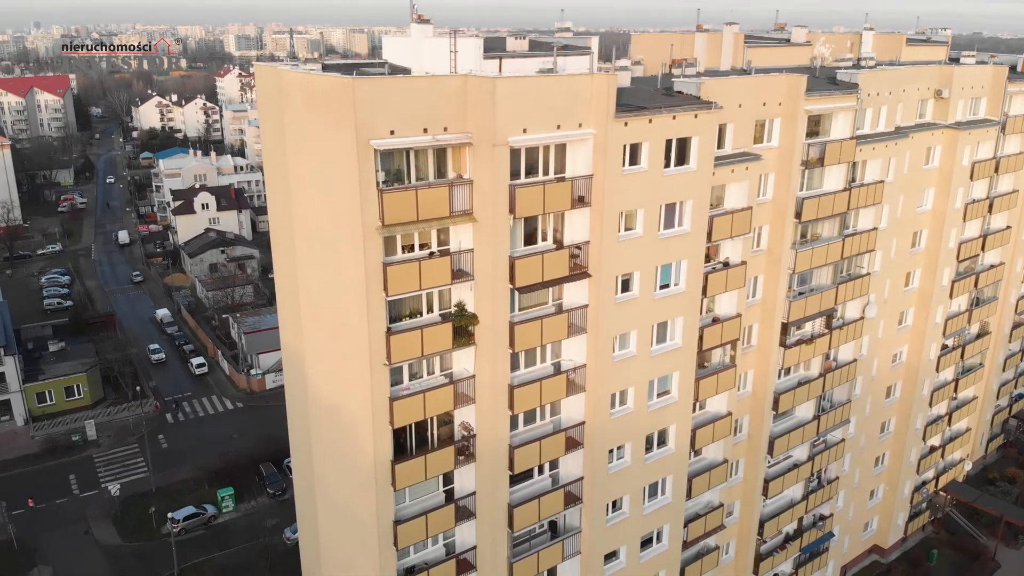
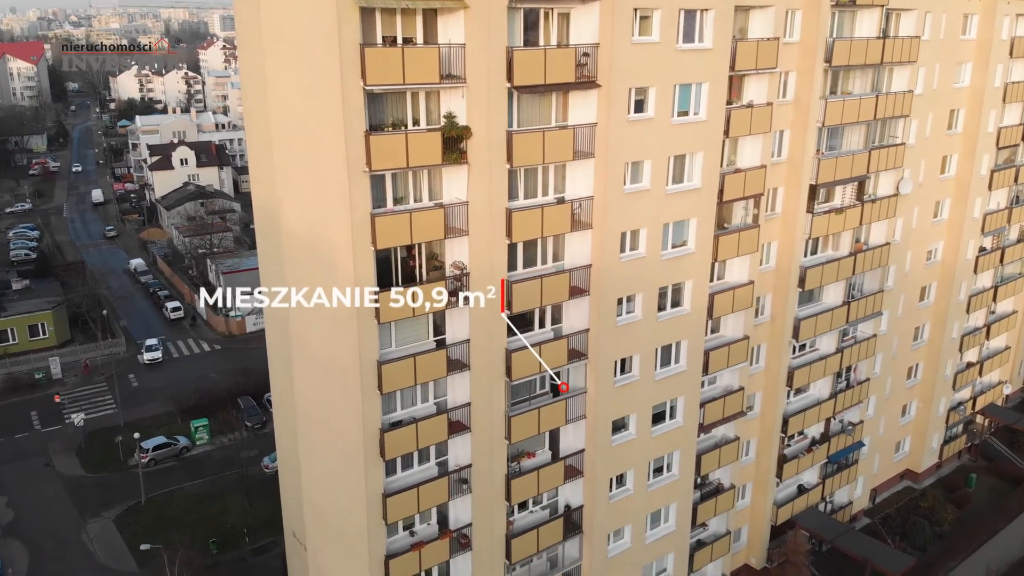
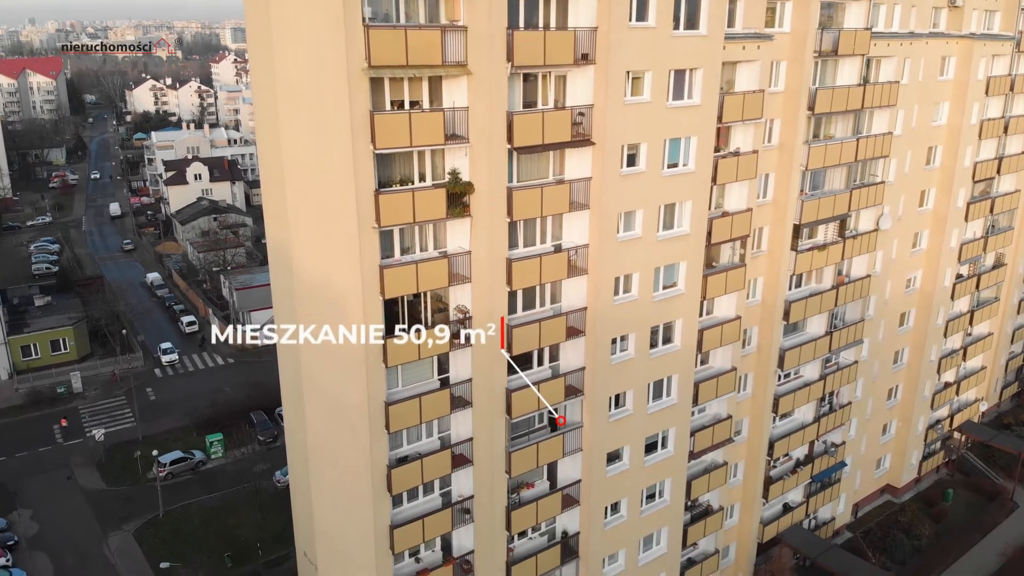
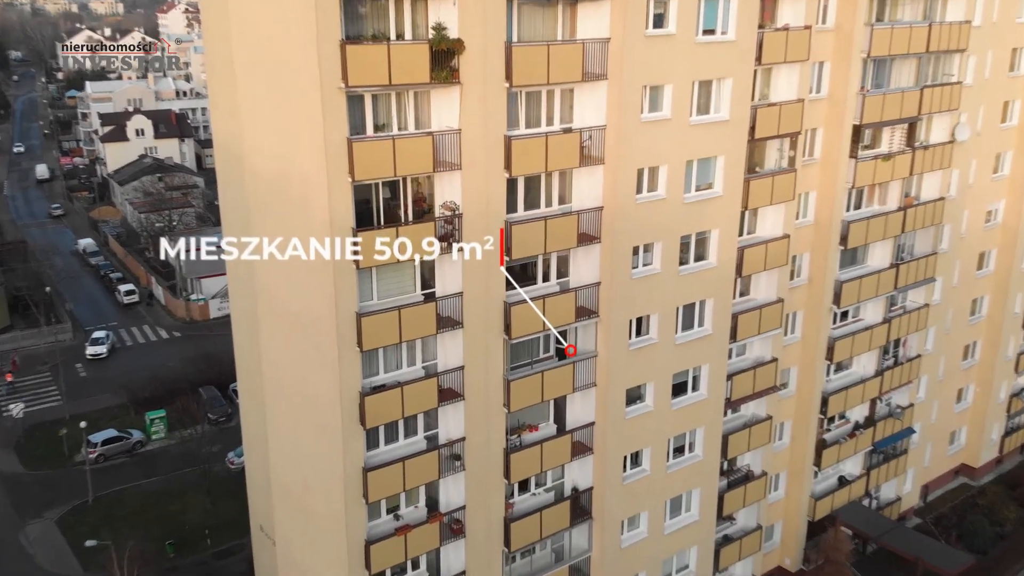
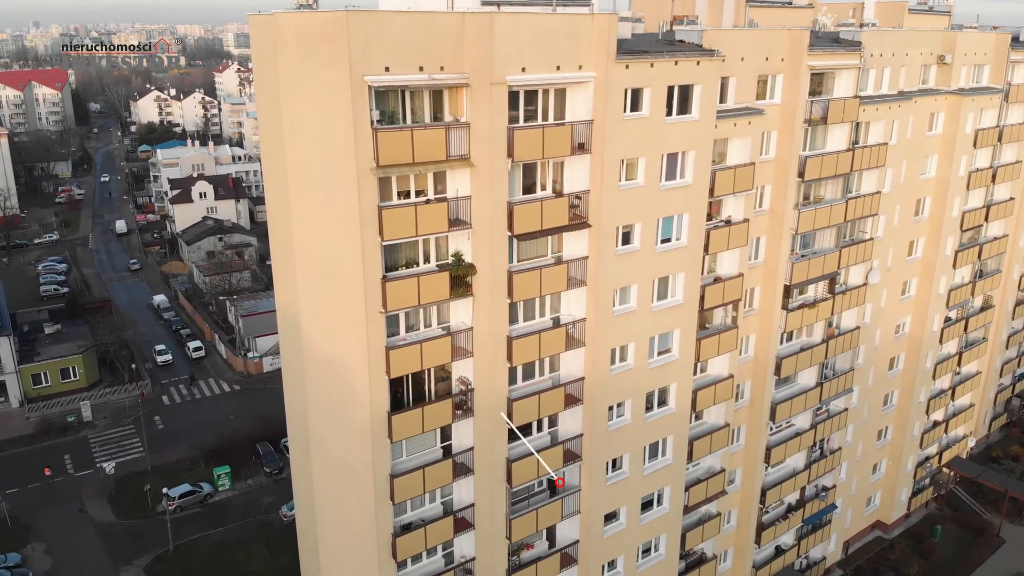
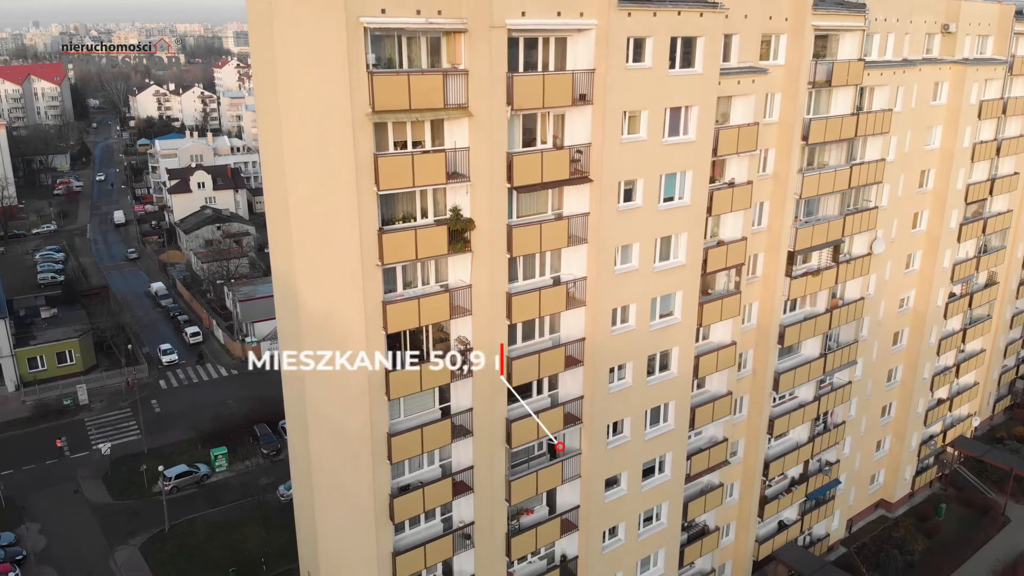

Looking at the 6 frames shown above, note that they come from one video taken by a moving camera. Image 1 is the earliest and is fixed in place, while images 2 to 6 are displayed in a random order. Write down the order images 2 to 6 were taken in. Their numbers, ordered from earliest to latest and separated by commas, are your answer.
5, 6, 3, 2, 4
